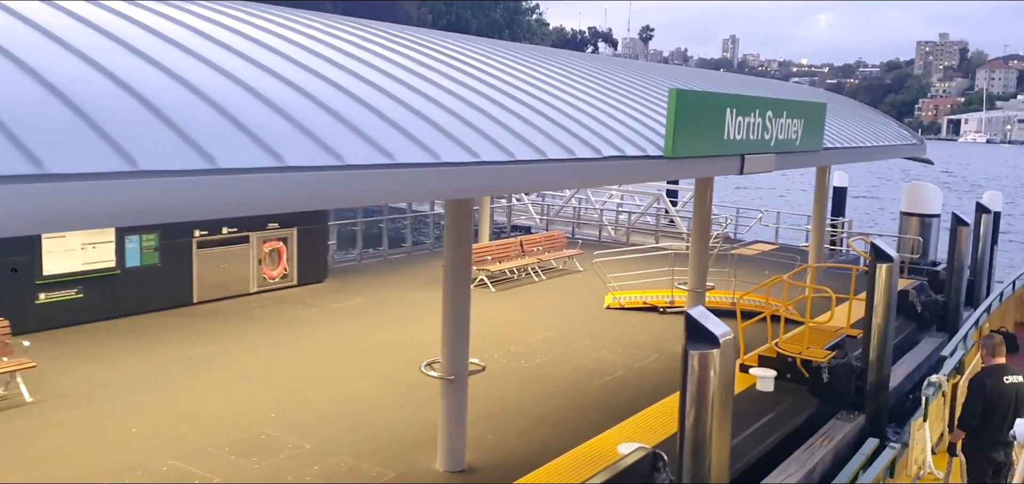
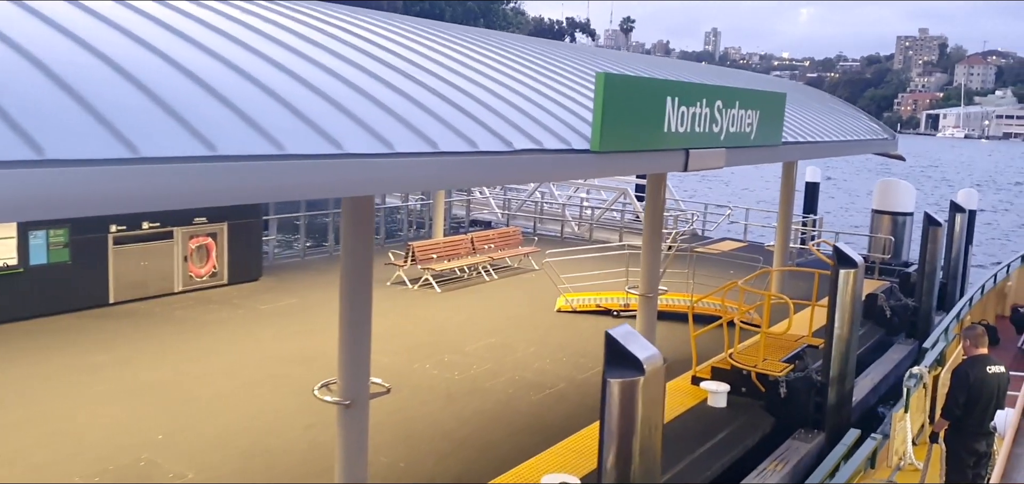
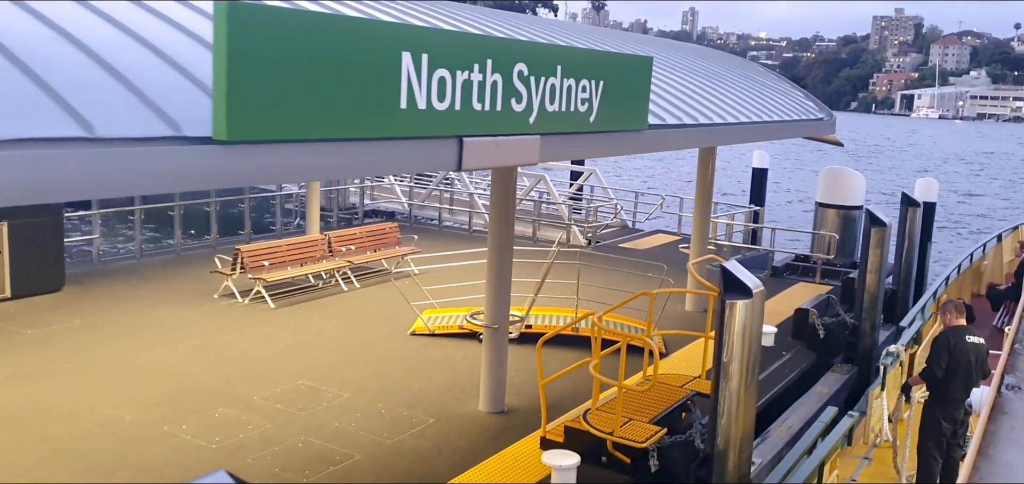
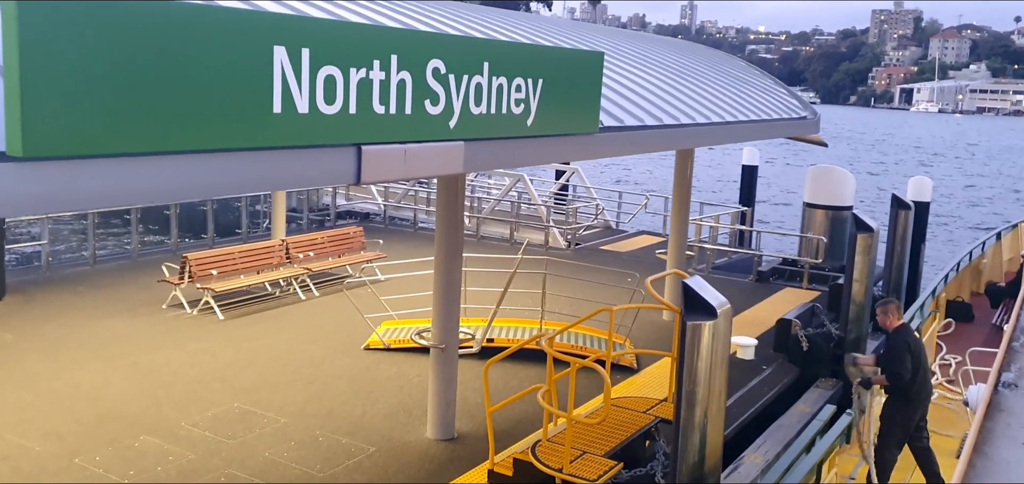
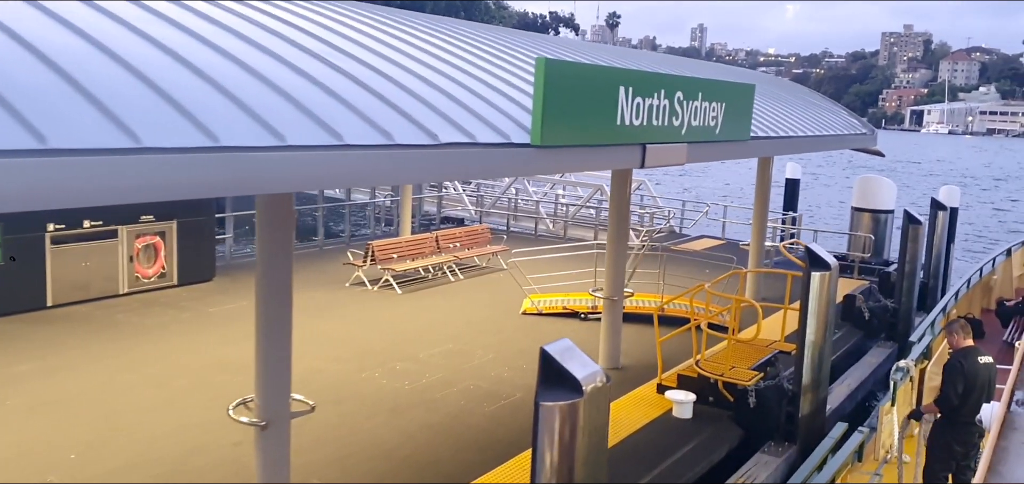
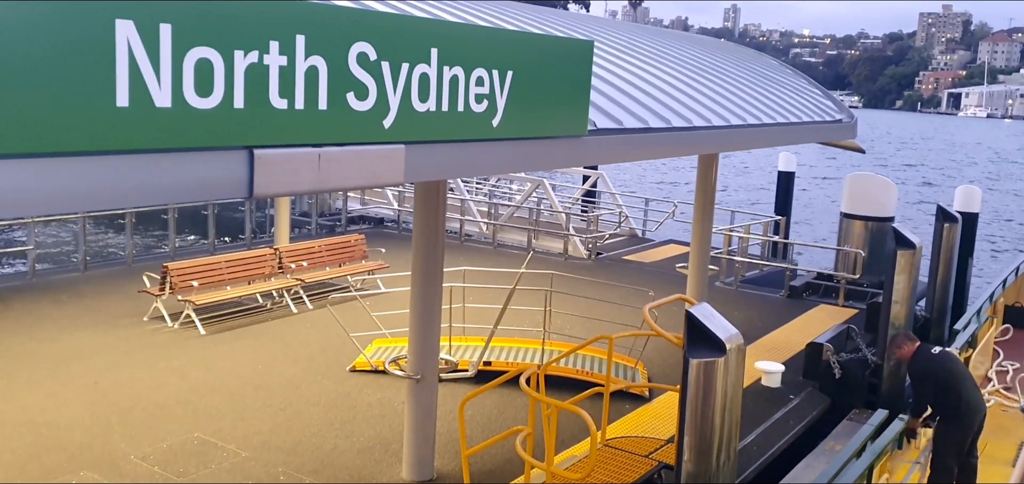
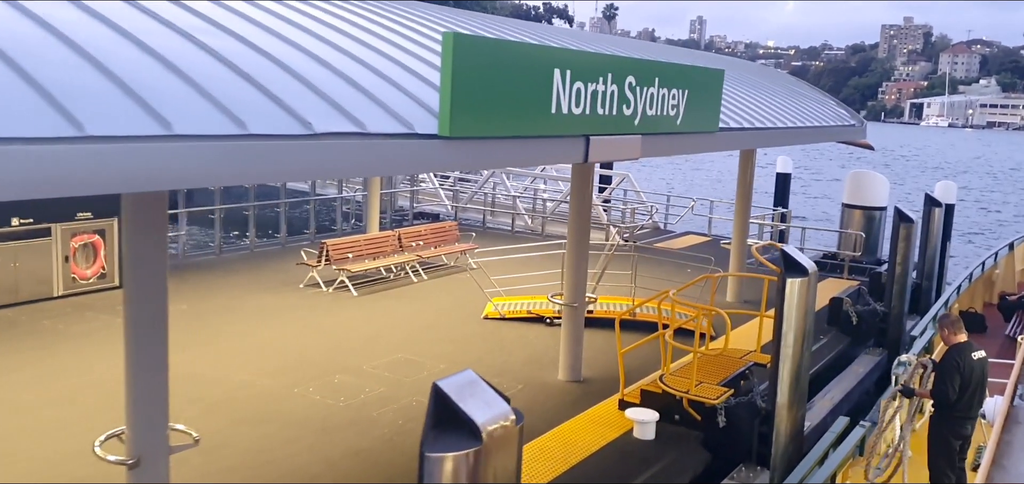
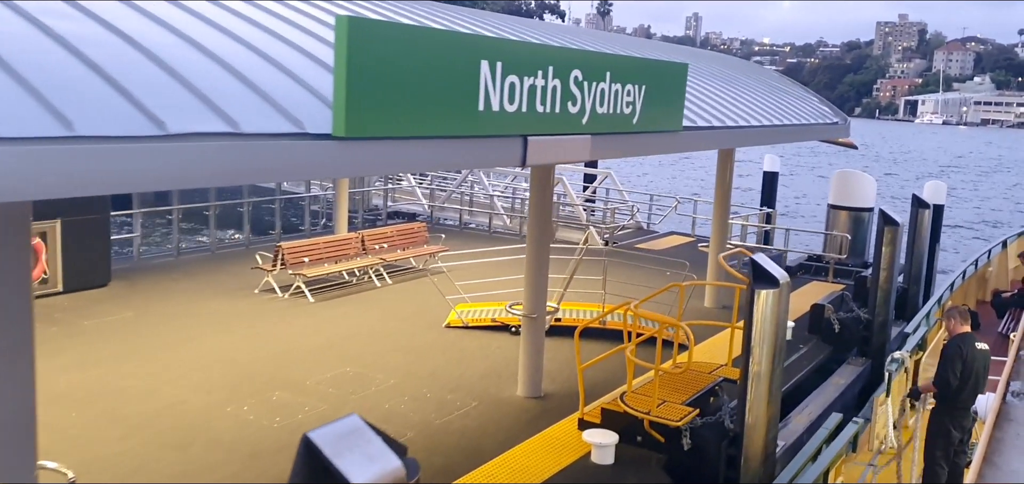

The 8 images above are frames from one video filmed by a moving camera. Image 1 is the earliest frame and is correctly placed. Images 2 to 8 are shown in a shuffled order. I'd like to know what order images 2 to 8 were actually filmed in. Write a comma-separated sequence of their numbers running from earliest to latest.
2, 5, 7, 8, 3, 4, 6
